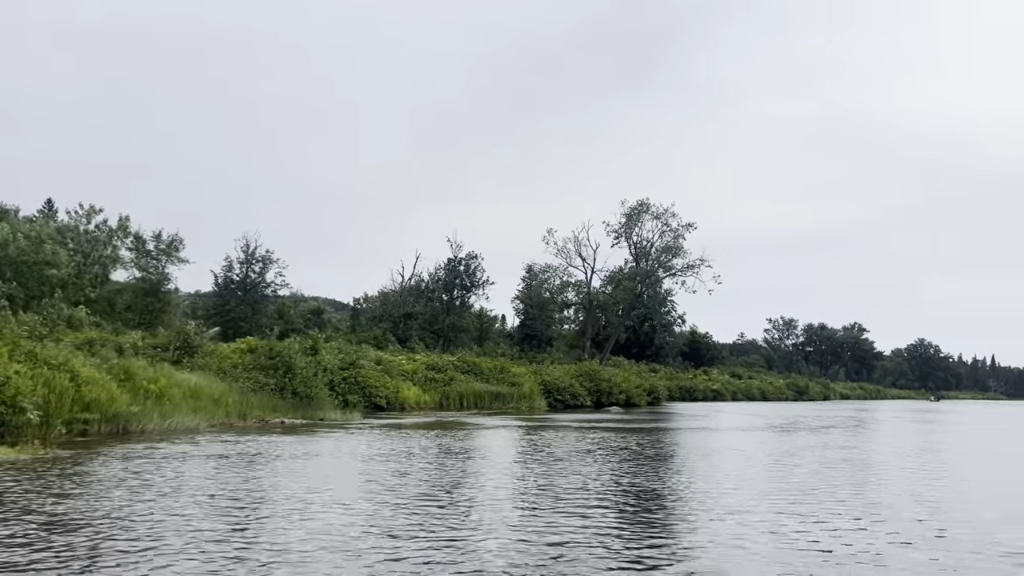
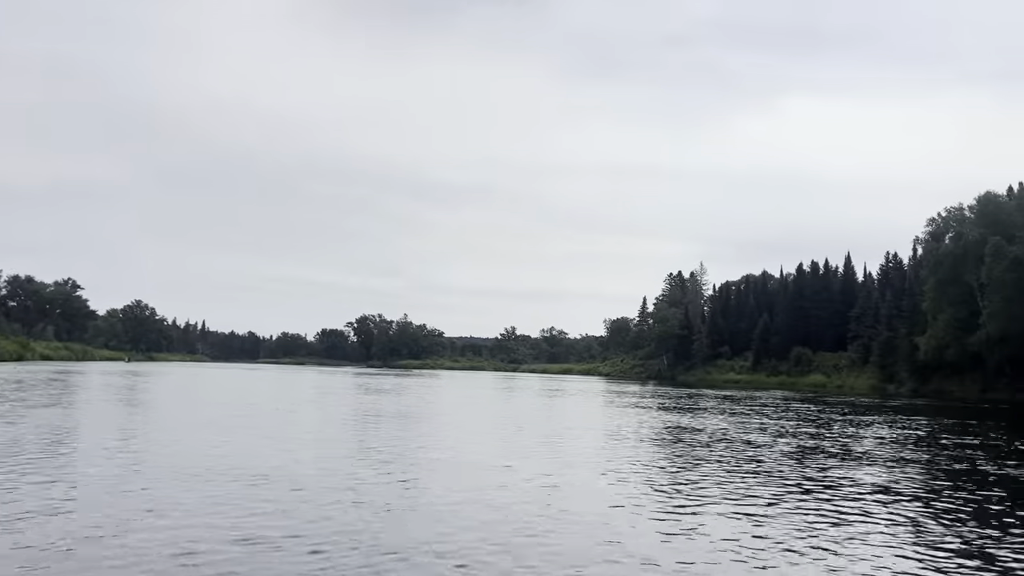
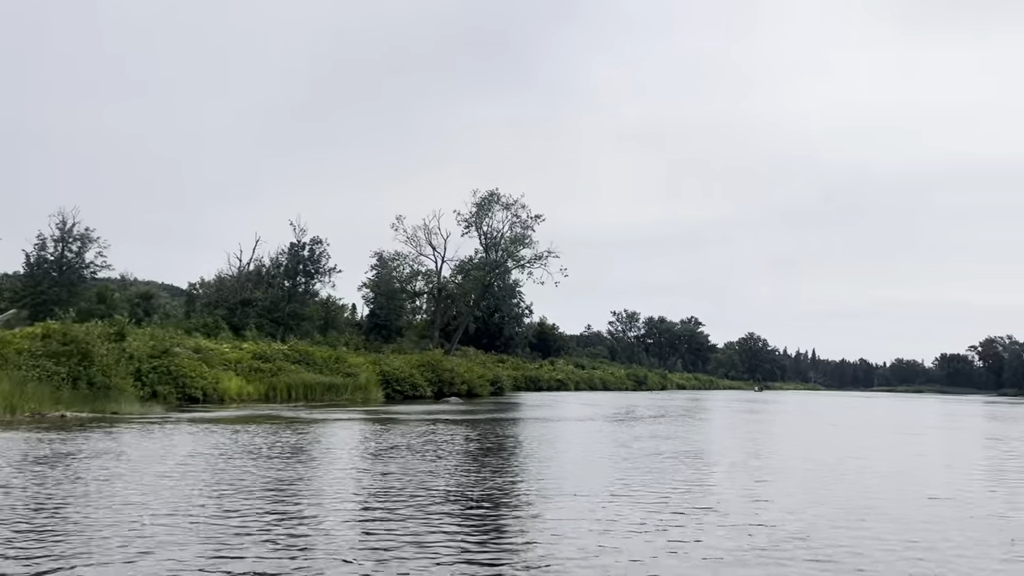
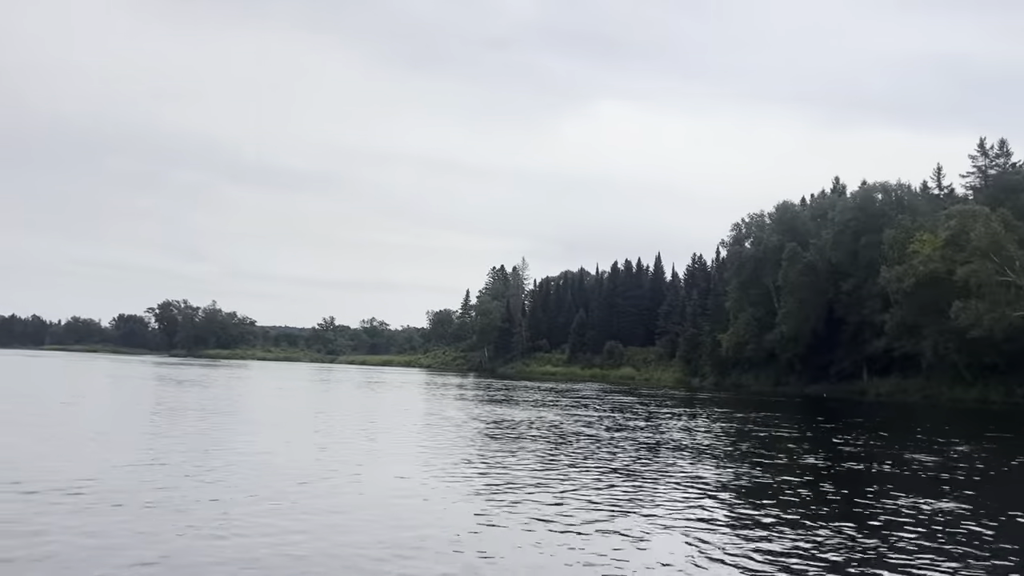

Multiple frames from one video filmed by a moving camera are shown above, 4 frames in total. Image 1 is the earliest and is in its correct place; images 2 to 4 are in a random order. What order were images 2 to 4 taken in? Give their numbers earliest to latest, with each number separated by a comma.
3, 2, 4
